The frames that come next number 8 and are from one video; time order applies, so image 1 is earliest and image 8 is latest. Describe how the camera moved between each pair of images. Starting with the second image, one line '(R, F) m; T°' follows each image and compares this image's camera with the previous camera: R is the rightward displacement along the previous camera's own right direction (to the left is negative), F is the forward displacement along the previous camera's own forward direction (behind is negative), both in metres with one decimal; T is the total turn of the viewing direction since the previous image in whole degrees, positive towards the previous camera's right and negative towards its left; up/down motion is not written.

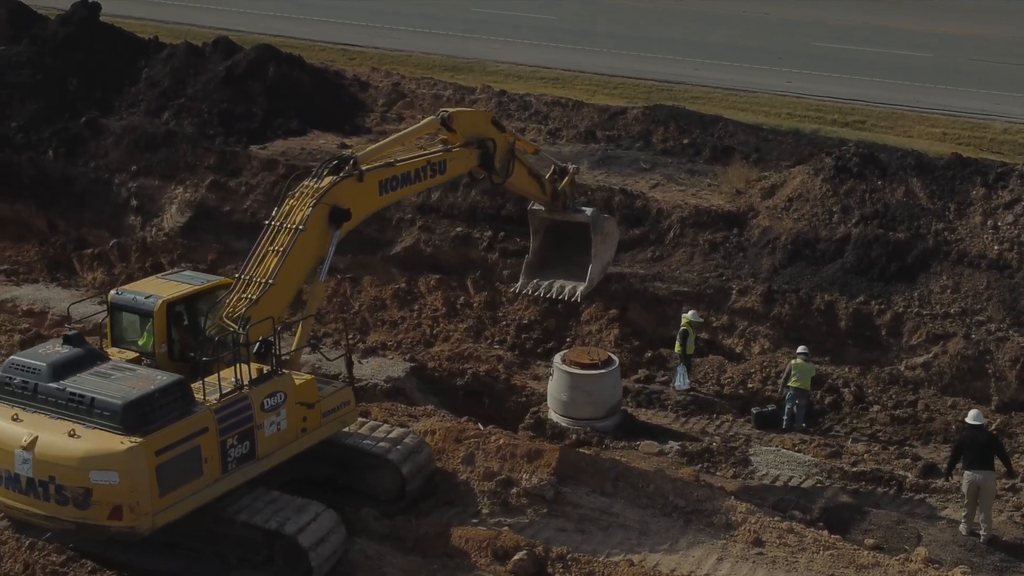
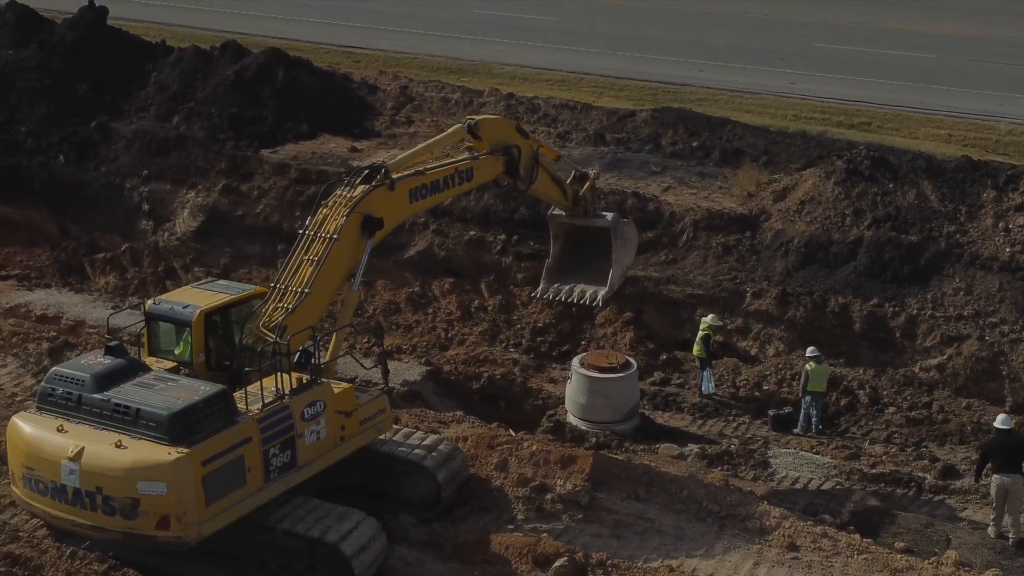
(-0.2, -0.1) m; 0°
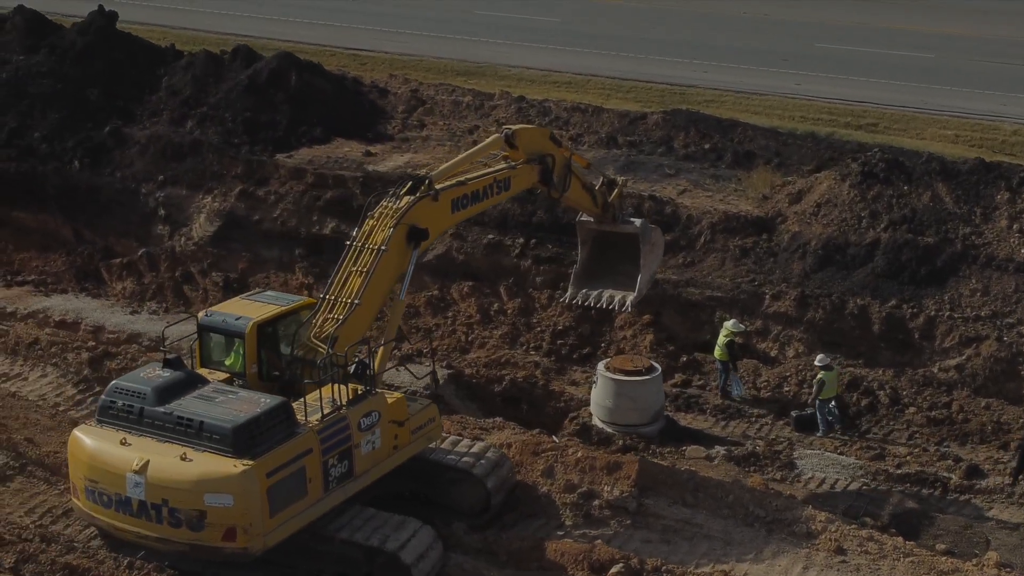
(-0.3, -0.1) m; 0°
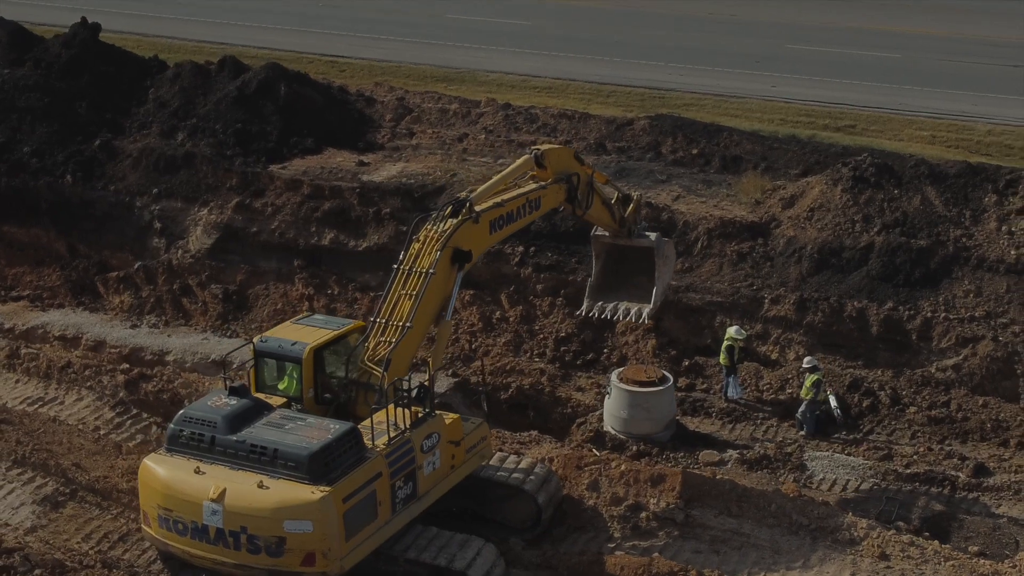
(-0.6, -0.2) m; +2°
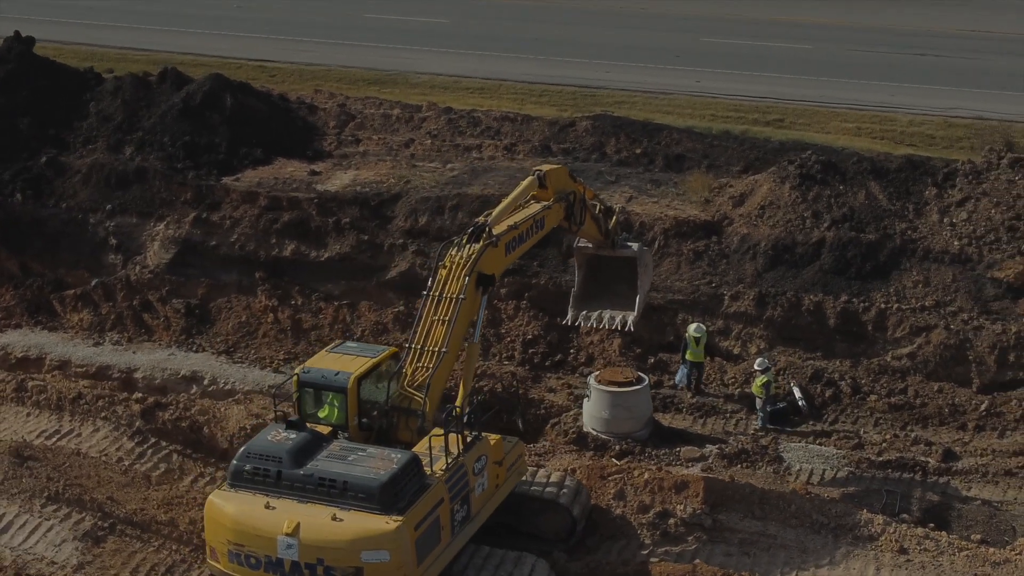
(-0.8, -0.2) m; +5°
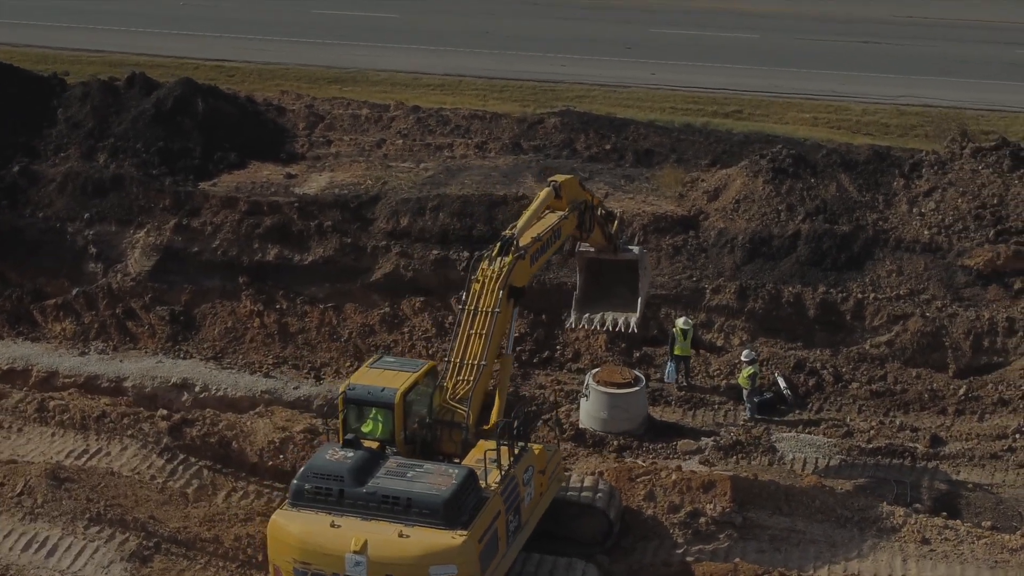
(-0.7, -0.2) m; +3°
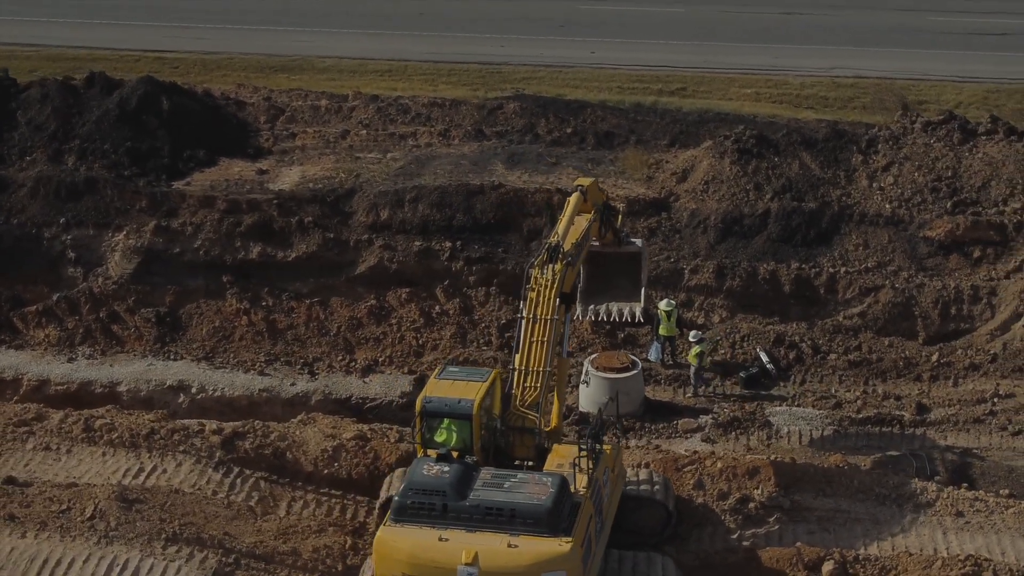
(-1.1, -0.3) m; +5°
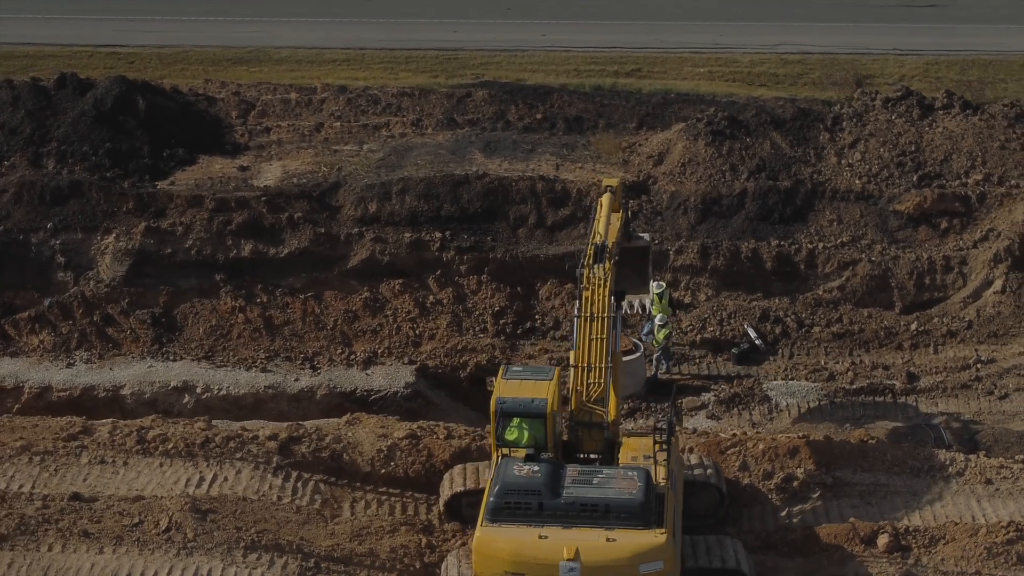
(-1.1, -0.3) m; +4°
